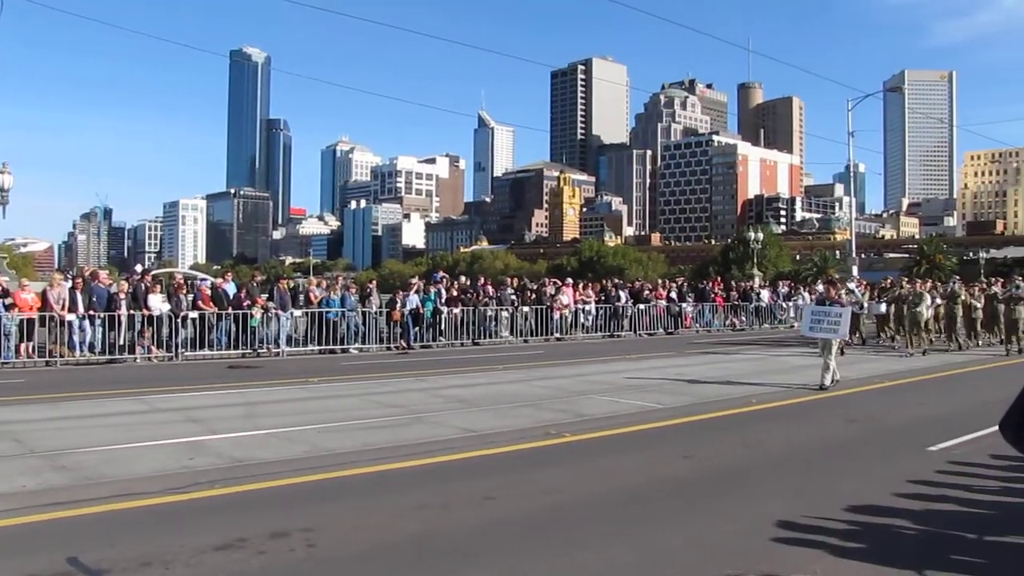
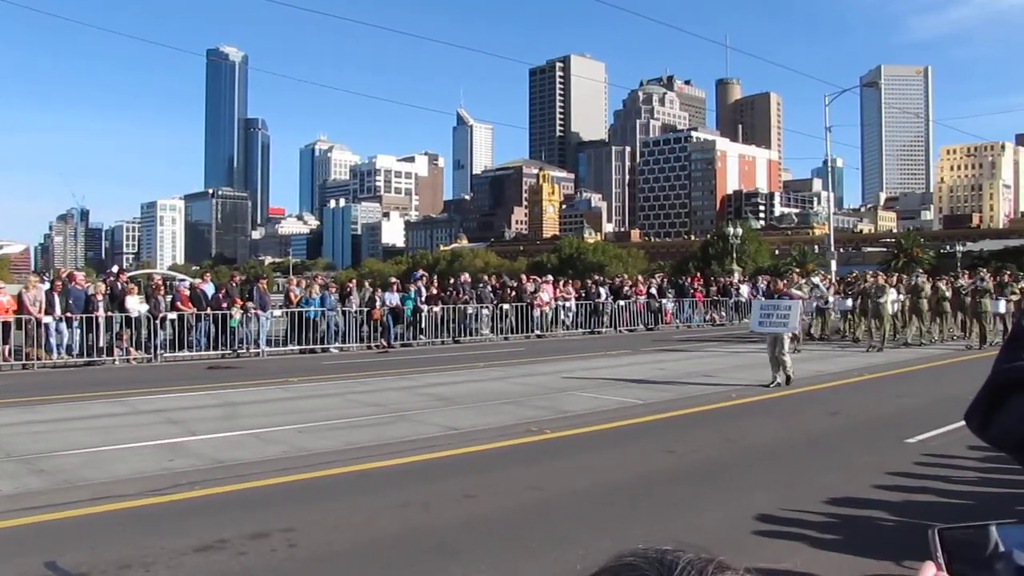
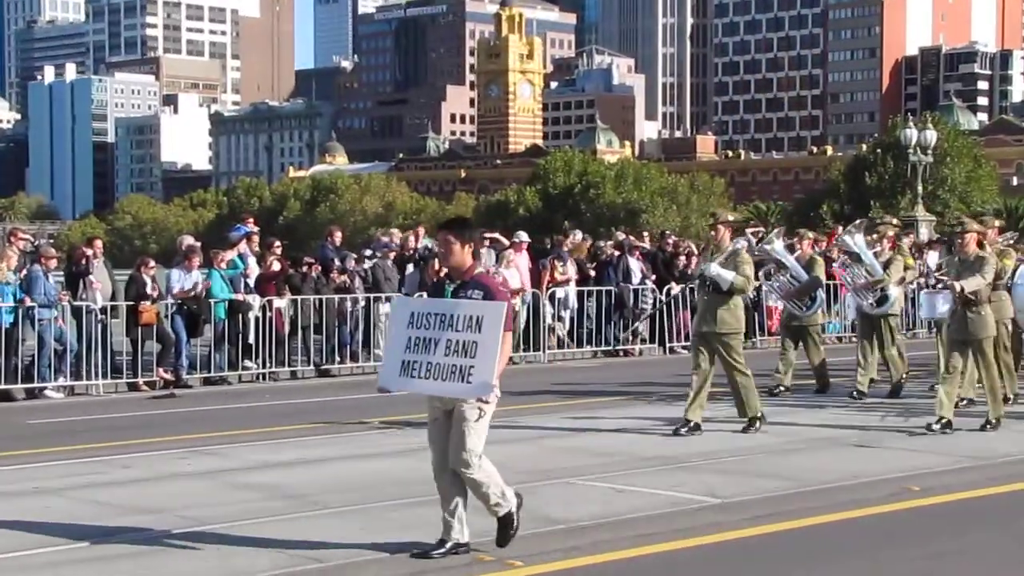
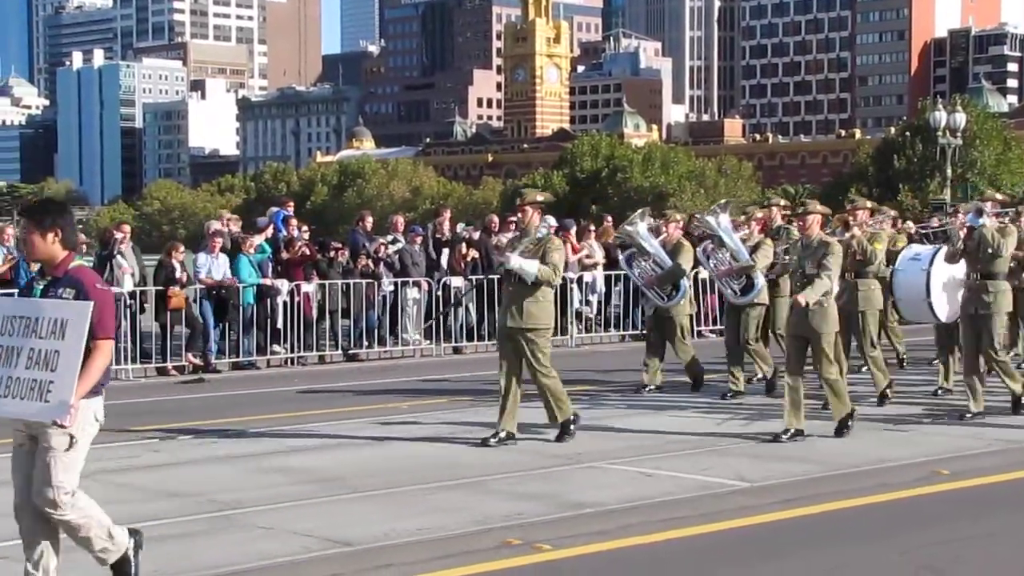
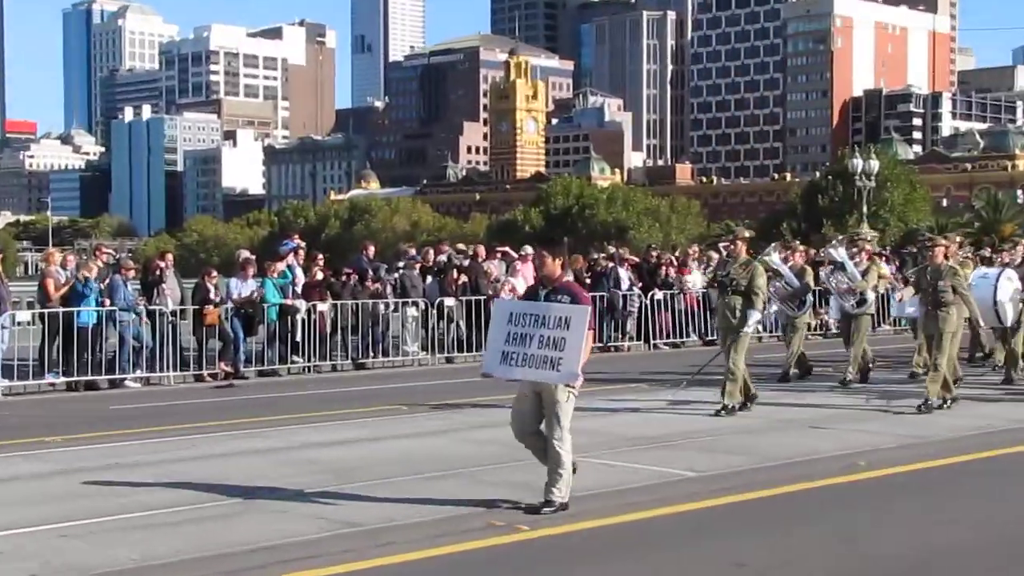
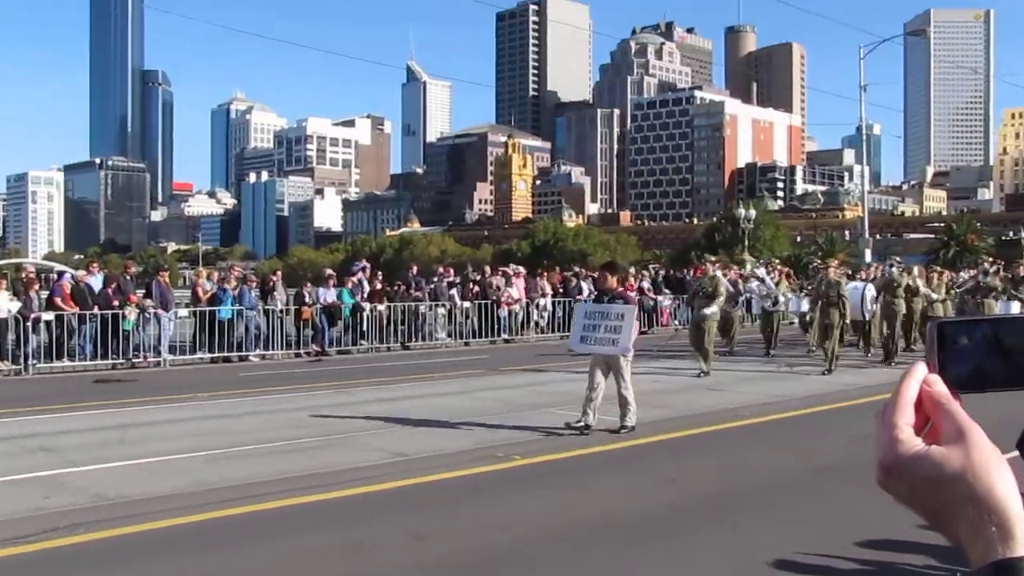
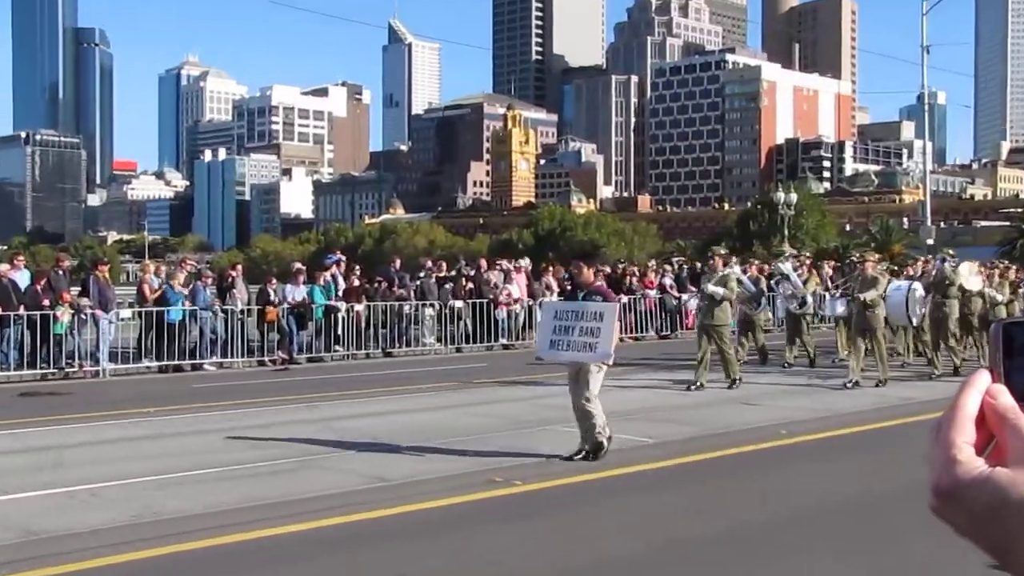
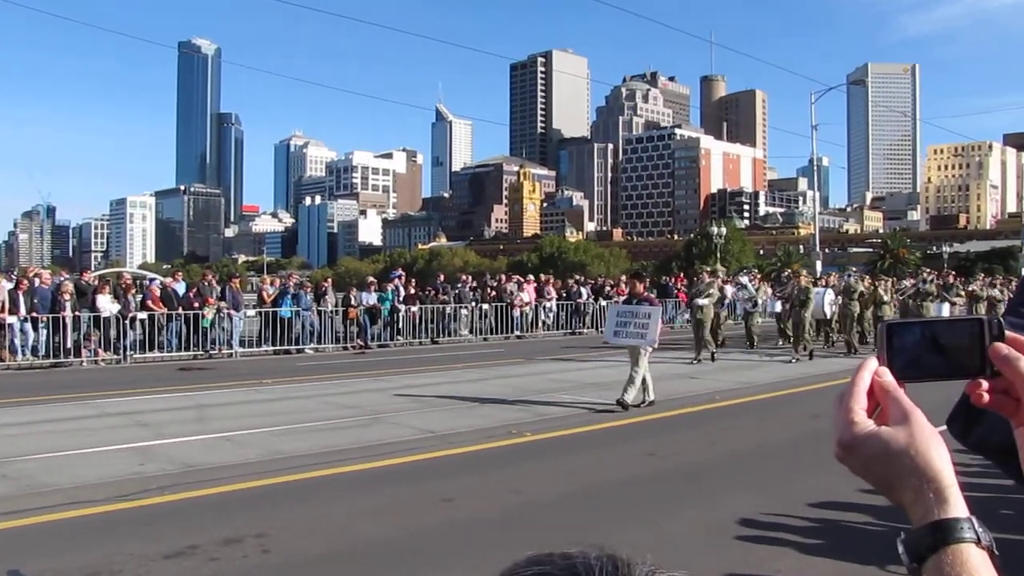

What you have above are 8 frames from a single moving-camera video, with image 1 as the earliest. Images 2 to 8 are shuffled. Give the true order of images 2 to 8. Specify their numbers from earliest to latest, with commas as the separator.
2, 8, 6, 7, 5, 3, 4
